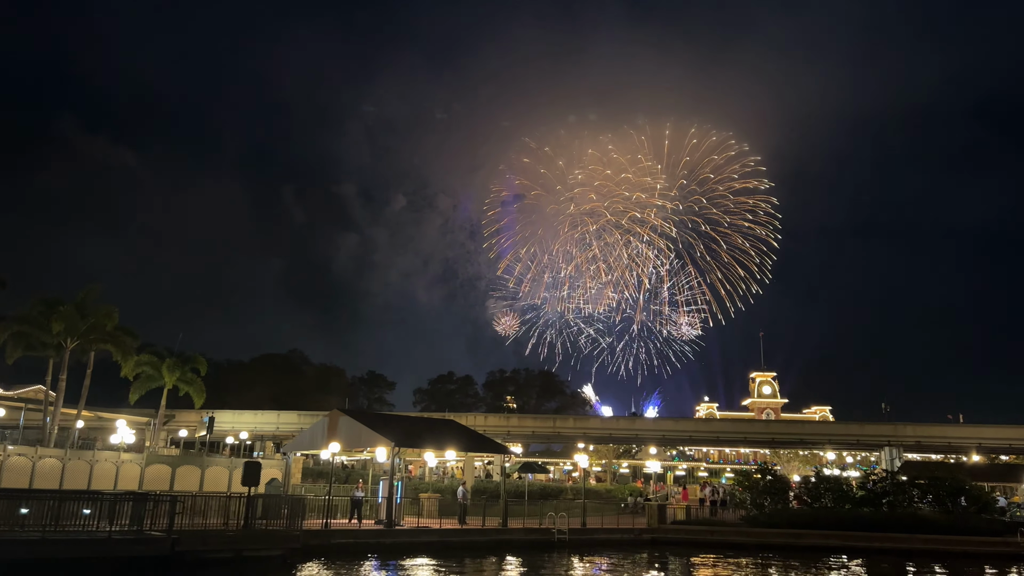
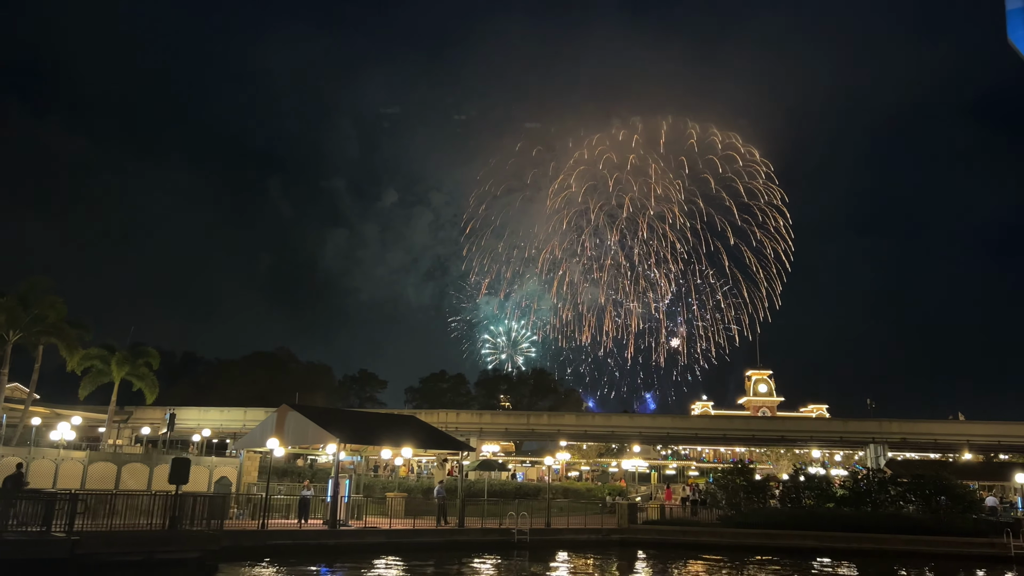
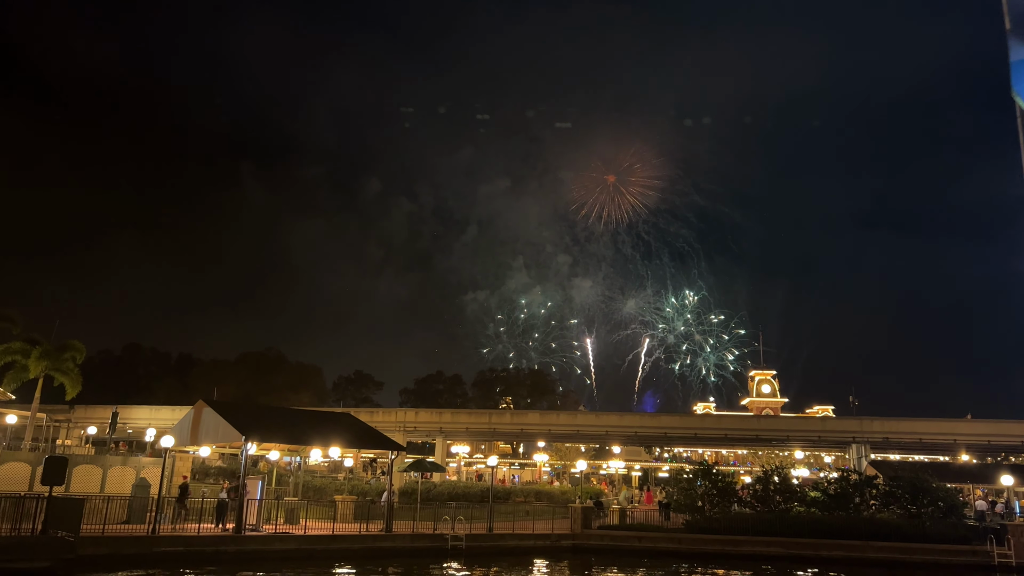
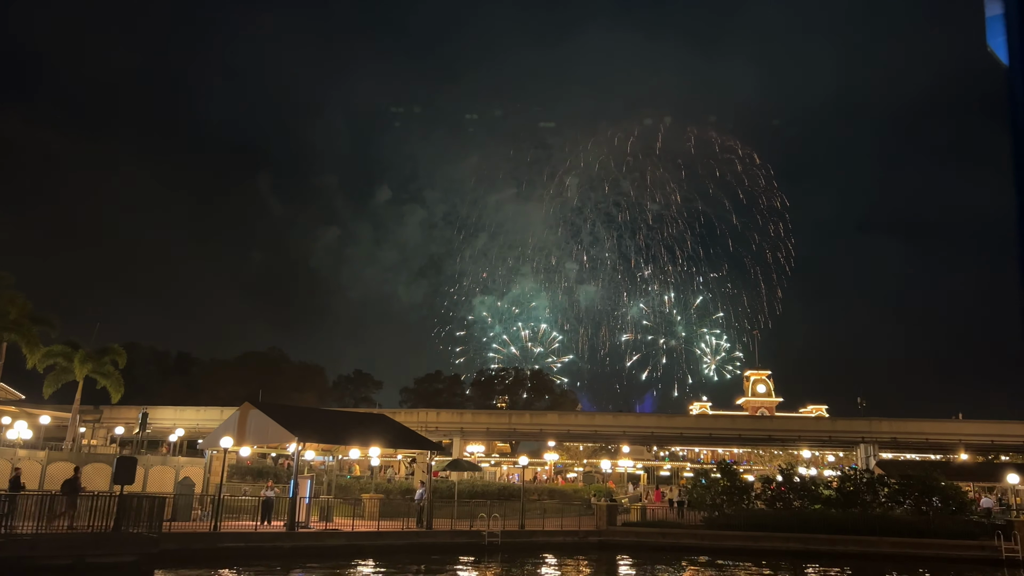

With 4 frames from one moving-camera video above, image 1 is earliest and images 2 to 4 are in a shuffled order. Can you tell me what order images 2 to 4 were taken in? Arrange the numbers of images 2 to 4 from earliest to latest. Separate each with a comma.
2, 4, 3
